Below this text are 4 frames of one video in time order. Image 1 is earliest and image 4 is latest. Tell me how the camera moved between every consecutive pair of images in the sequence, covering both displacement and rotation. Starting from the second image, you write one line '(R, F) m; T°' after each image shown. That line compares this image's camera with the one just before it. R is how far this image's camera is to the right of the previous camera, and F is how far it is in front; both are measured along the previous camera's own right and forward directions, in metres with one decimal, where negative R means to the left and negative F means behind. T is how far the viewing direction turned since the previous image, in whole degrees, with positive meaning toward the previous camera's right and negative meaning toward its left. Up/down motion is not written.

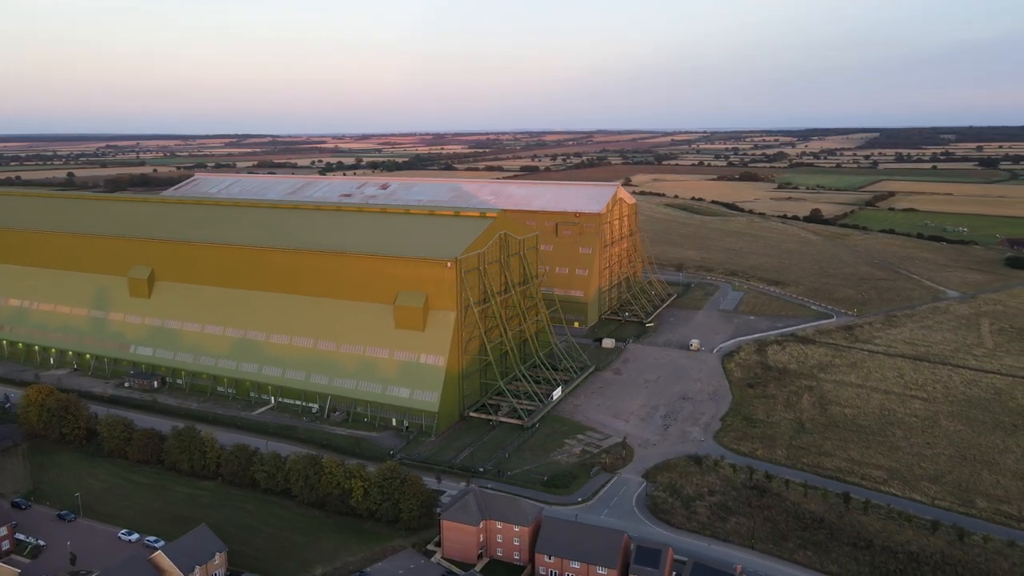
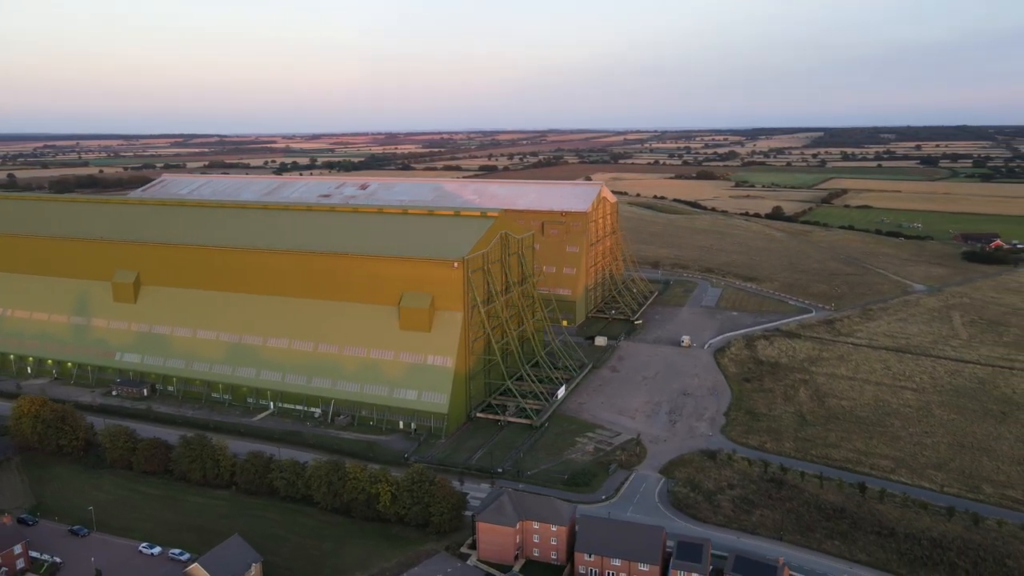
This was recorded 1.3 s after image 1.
(-1.7, +0.1) m; +3°
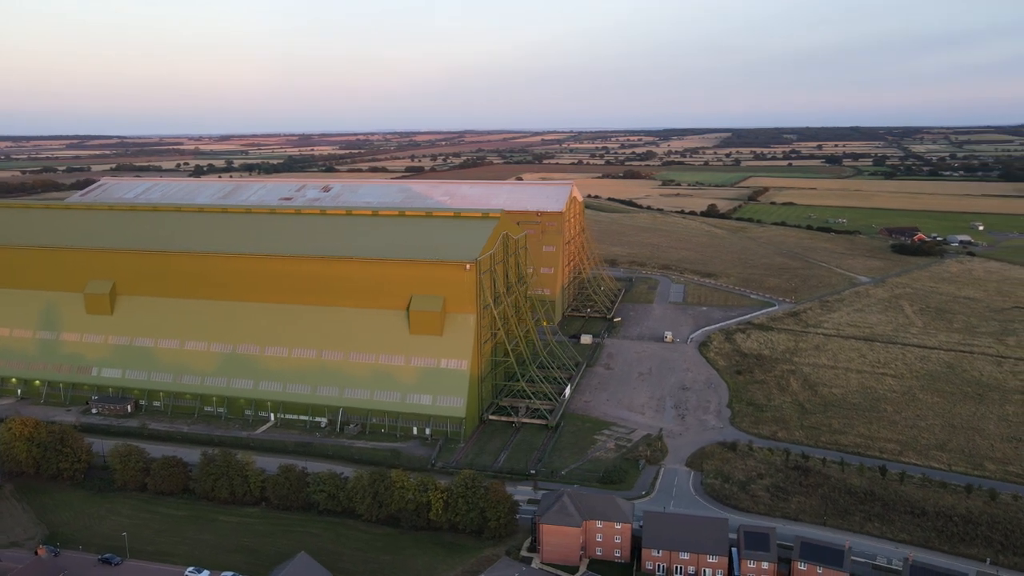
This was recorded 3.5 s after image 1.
(-2.9, +0.3) m; +6°
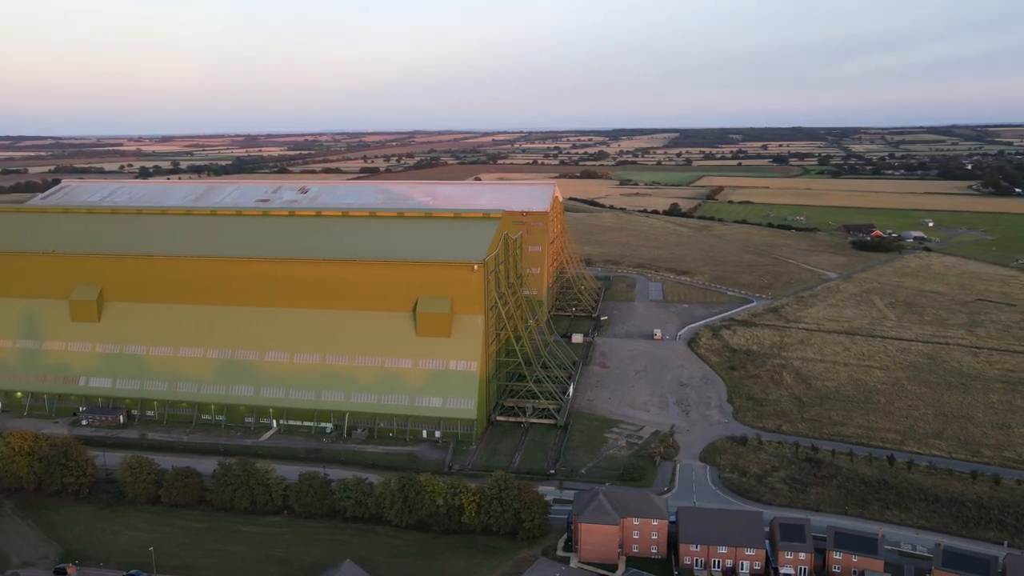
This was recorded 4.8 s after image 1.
(-1.8, +0.1) m; +3°
